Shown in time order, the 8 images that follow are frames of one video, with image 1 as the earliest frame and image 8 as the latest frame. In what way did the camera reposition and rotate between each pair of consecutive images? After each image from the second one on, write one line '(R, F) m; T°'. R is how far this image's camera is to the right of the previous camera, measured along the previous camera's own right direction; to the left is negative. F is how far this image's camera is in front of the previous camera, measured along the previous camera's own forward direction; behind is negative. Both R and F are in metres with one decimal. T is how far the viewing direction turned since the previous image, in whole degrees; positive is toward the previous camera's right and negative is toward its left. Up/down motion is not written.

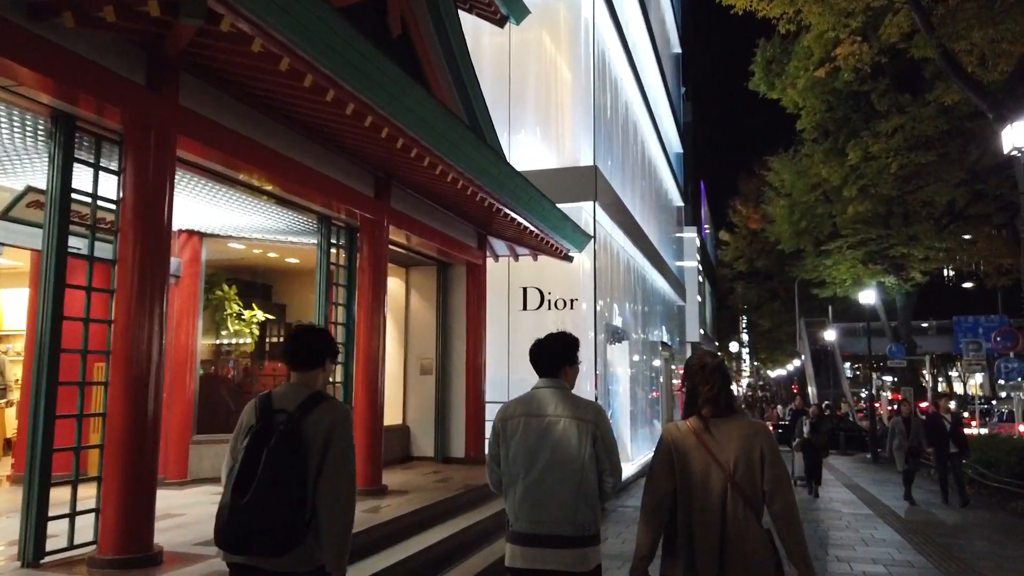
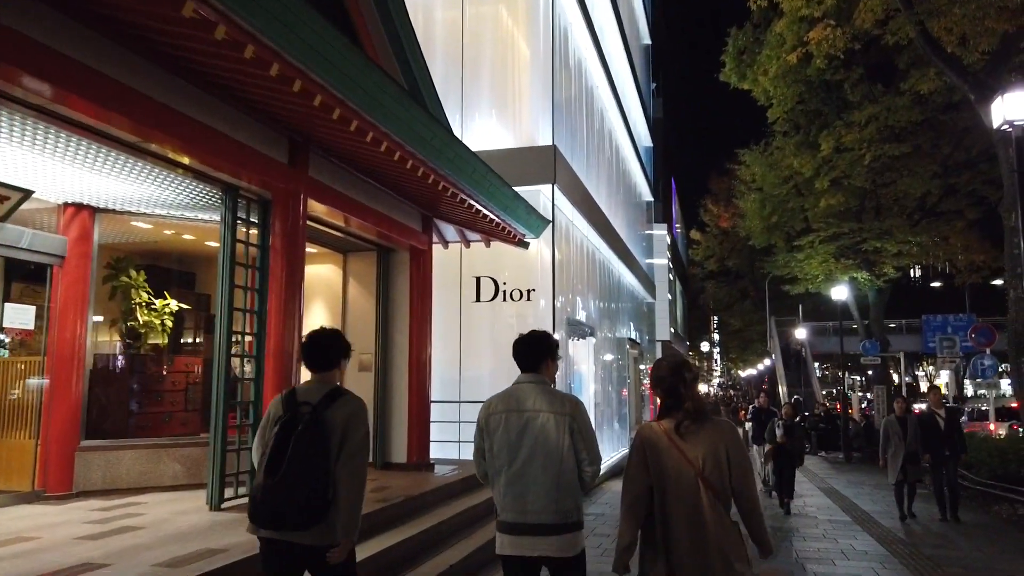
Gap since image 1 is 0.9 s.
(+0.4, +1.1) m; +2°
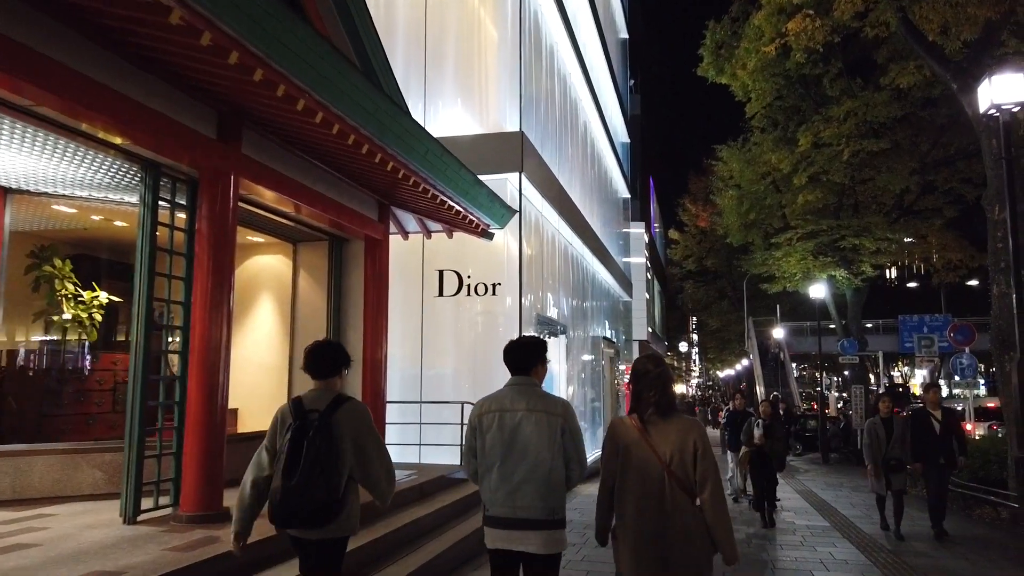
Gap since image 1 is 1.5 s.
(+0.2, +0.6) m; +1°
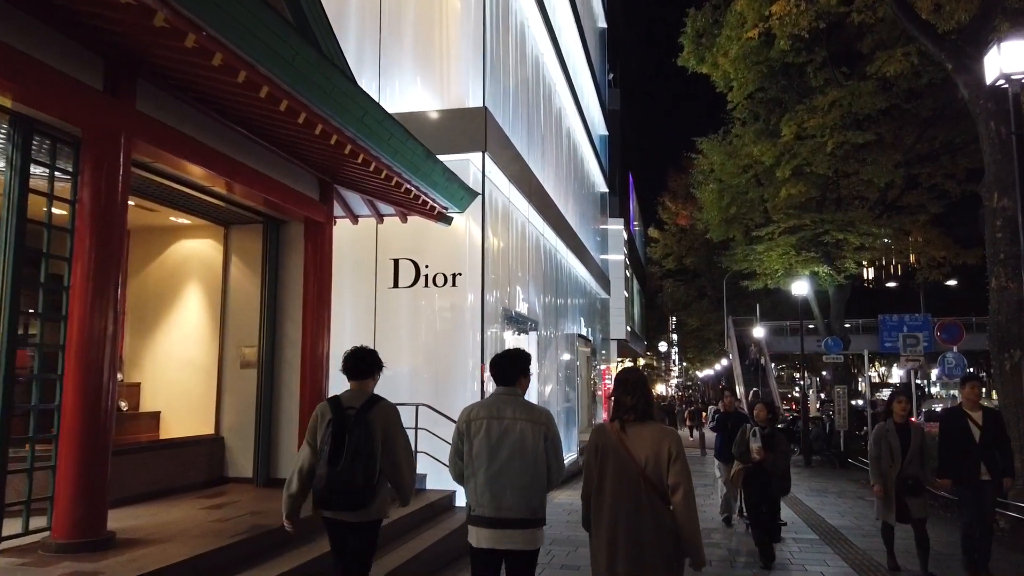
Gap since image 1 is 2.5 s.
(+0.3, +1.0) m; +1°
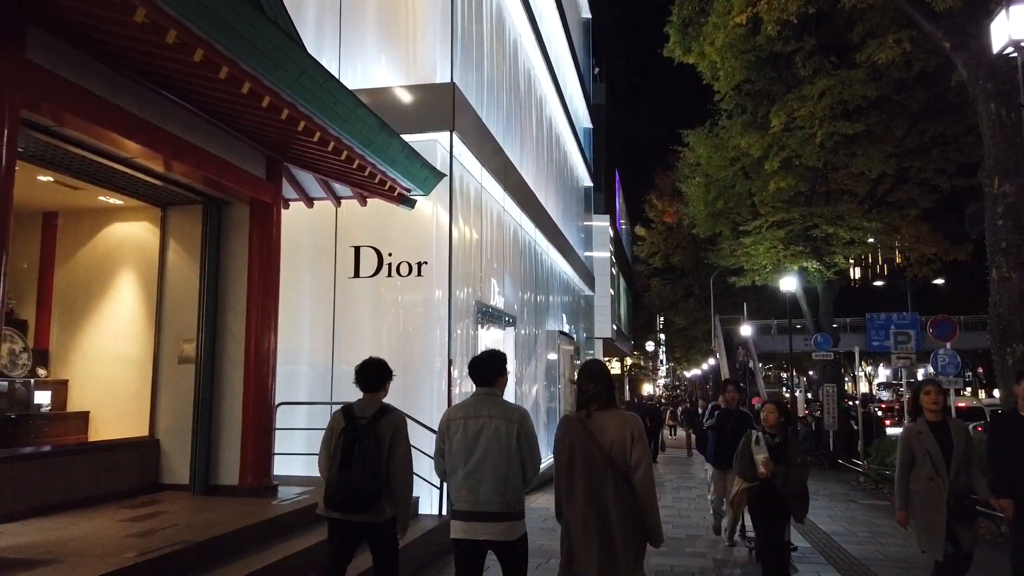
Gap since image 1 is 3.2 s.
(+0.2, +0.8) m; +1°
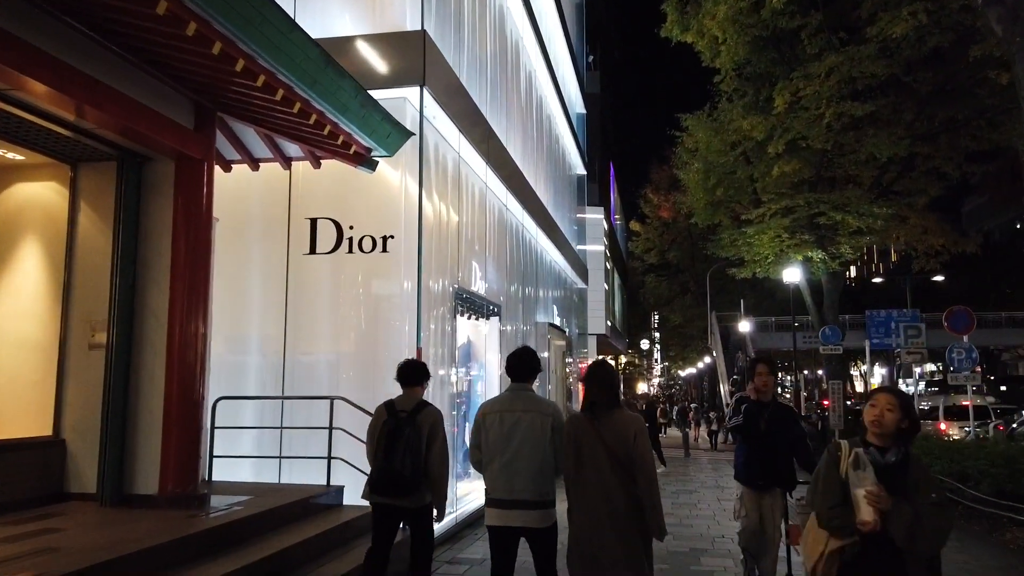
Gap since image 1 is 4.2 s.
(+0.2, +1.3) m; 0°
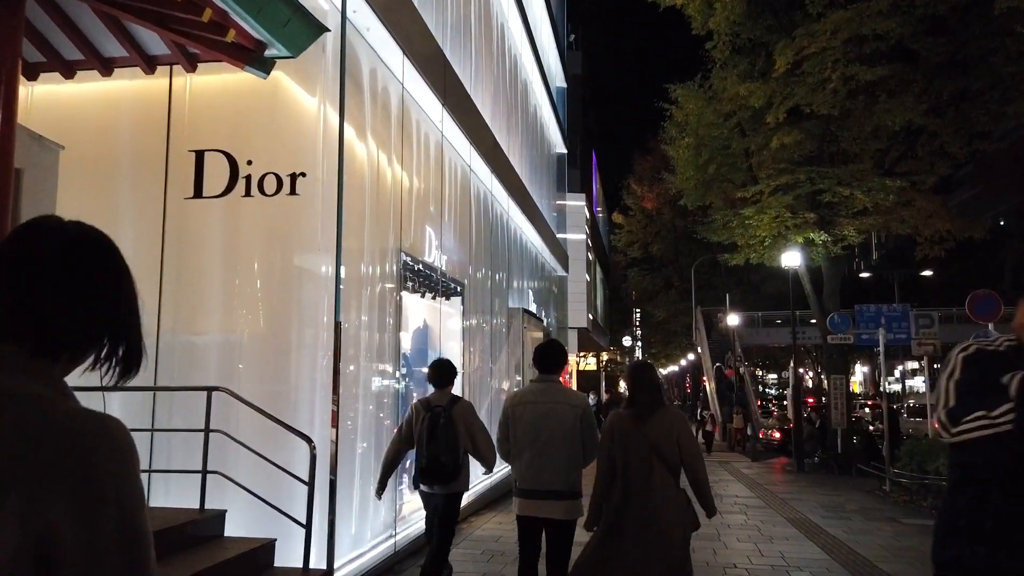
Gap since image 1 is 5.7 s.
(+0.3, +2.1) m; +1°
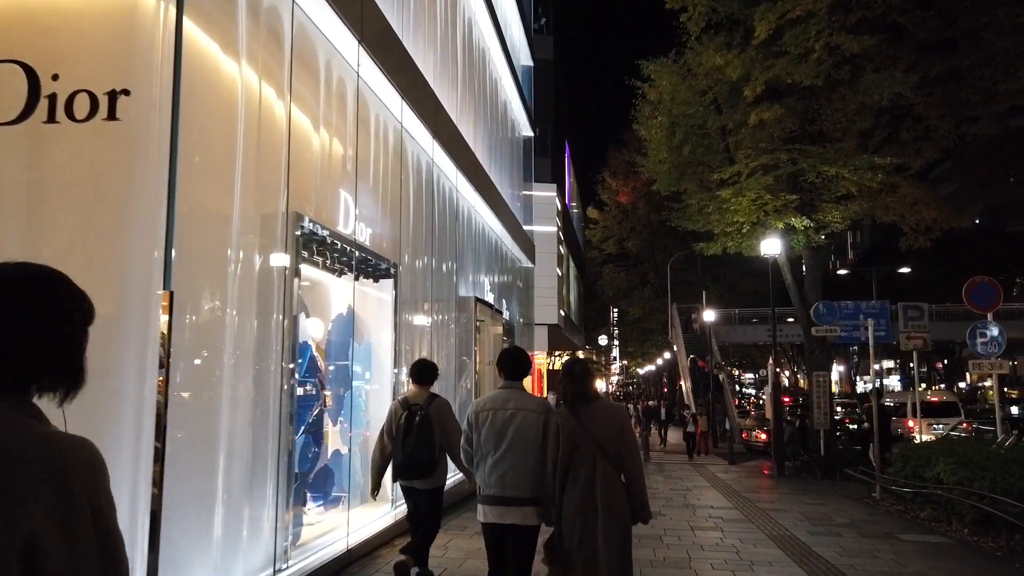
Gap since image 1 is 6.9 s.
(+0.5, +1.6) m; +2°
